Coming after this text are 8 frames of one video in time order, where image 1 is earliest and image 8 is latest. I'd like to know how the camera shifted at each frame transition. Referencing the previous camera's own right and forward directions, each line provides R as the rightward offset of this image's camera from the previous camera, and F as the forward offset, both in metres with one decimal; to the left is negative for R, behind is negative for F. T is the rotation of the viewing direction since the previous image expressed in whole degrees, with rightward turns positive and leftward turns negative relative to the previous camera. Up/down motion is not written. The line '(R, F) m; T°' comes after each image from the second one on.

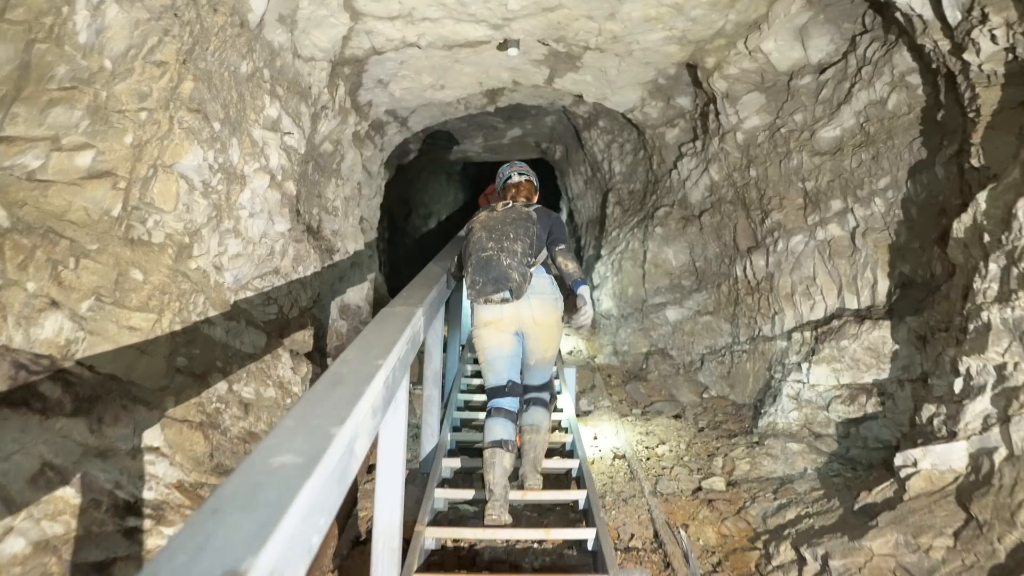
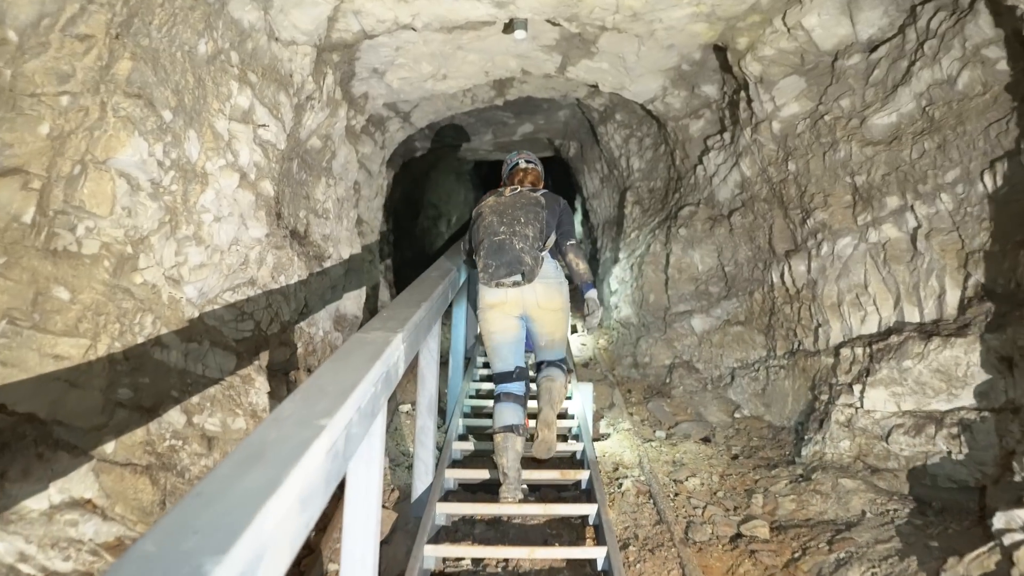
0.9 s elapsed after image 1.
(0.0, +0.4) m; -1°
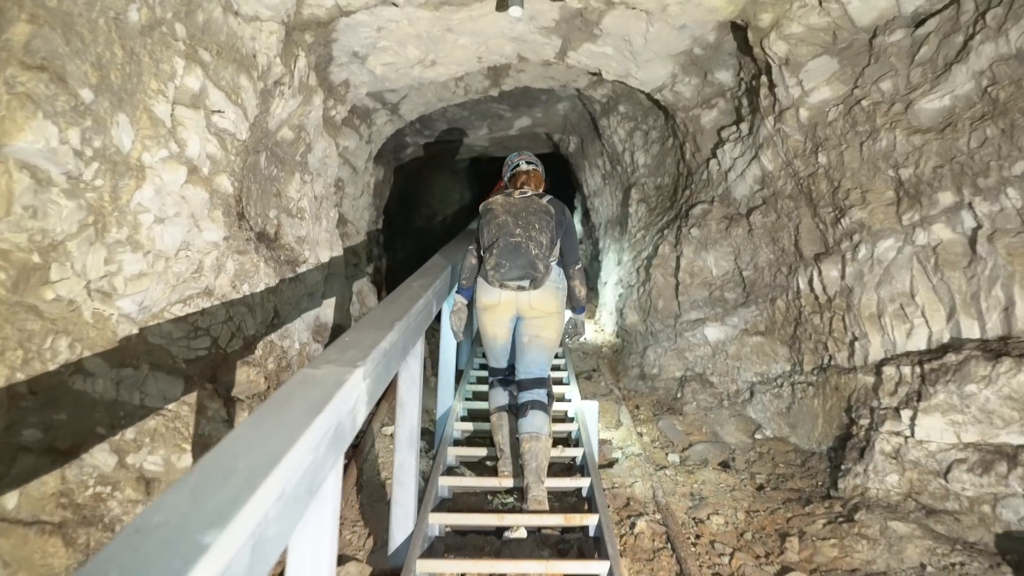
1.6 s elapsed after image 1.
(0.0, +0.4) m; 0°
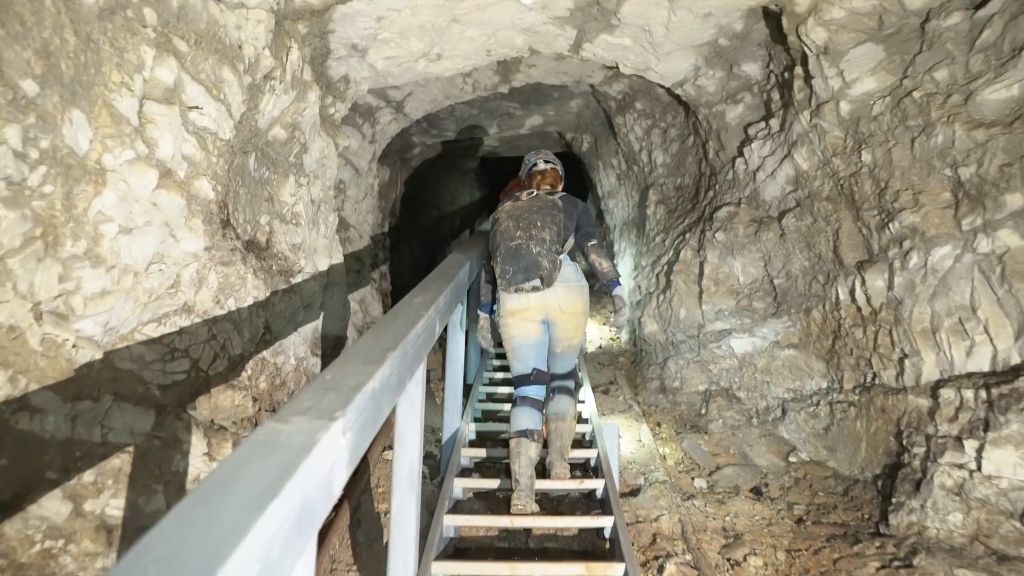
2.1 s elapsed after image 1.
(0.0, +0.3) m; -1°
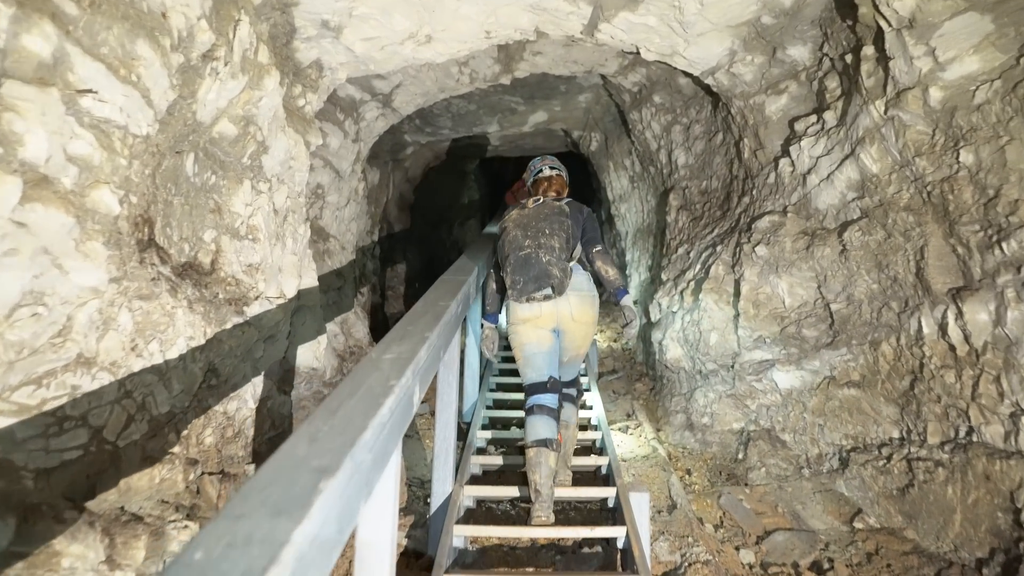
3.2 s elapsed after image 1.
(0.0, +0.6) m; 0°
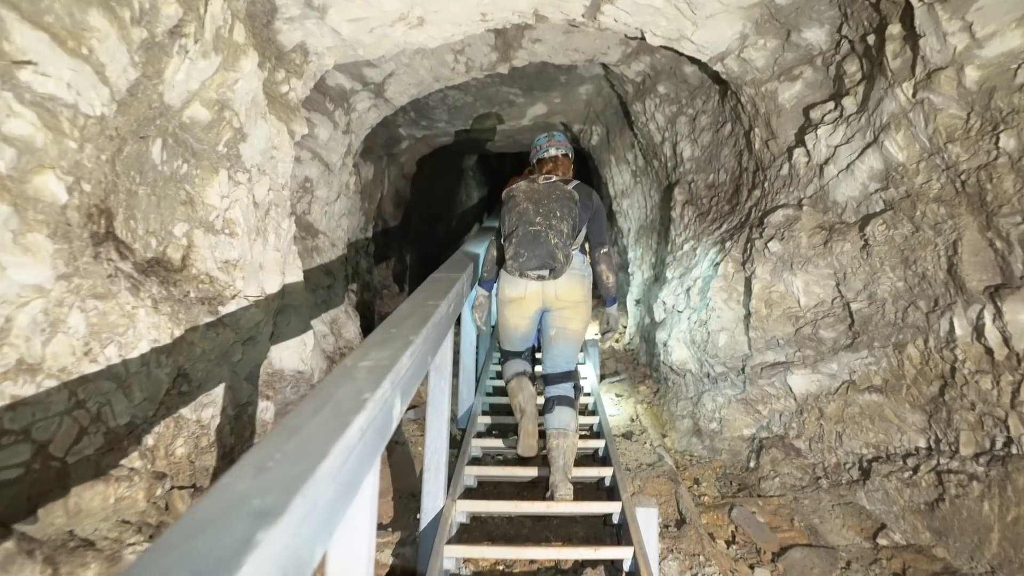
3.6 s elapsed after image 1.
(0.0, +0.2) m; 0°
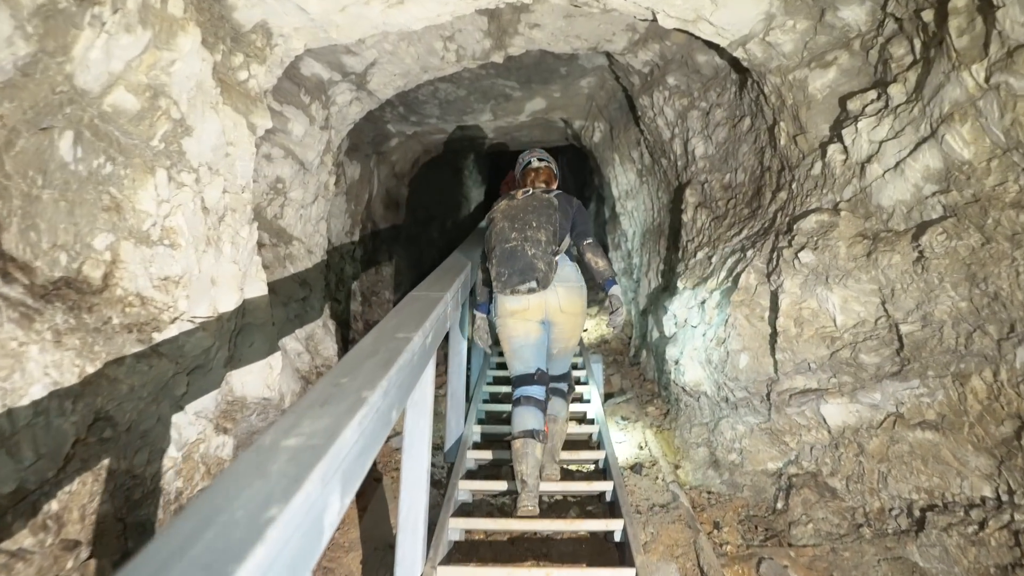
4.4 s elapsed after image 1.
(0.0, +0.4) m; 0°
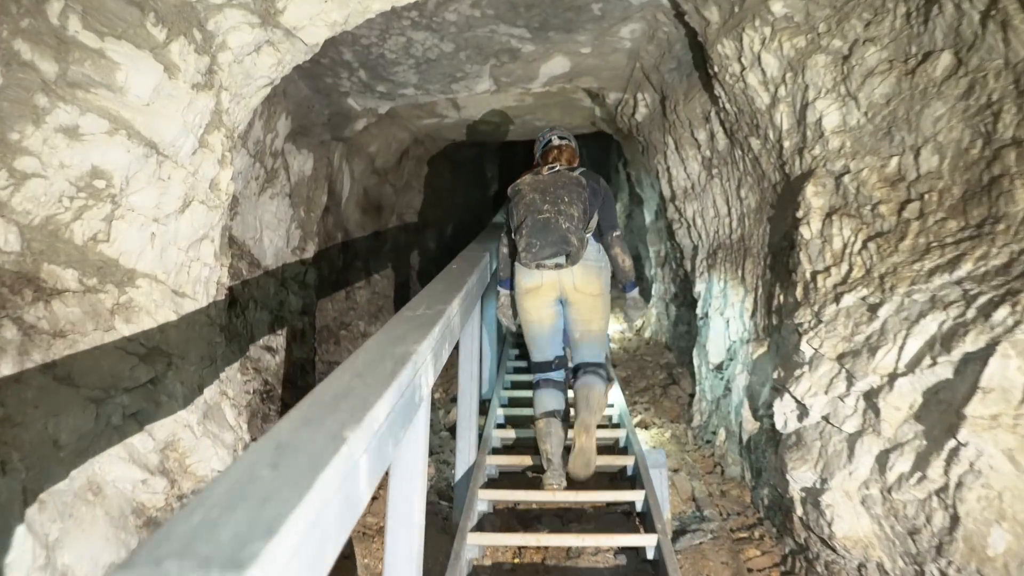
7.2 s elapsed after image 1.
(0.0, +1.6) m; -1°
